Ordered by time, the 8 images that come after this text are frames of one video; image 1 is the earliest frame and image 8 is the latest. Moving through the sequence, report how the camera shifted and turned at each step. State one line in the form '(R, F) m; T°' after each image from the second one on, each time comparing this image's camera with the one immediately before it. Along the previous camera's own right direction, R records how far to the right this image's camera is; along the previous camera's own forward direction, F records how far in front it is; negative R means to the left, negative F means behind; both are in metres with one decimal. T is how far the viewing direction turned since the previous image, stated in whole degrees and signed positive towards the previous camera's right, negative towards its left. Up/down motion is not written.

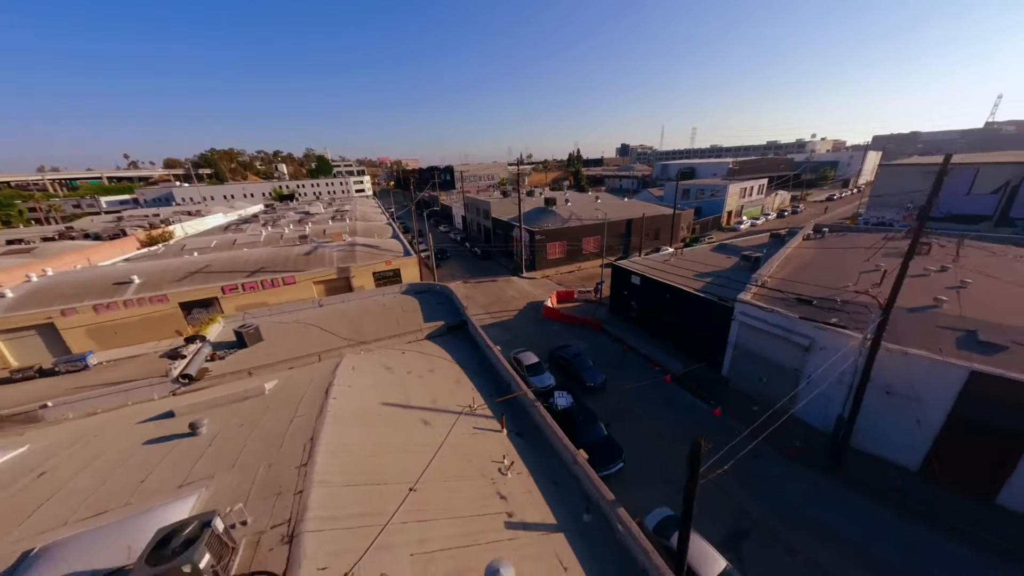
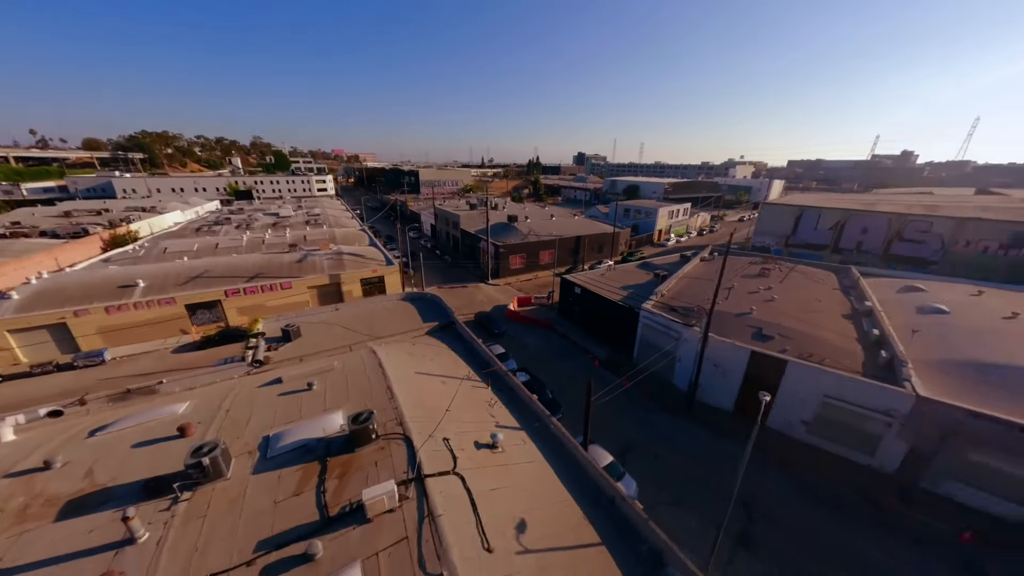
(-0.8, -4.0) m; +8°
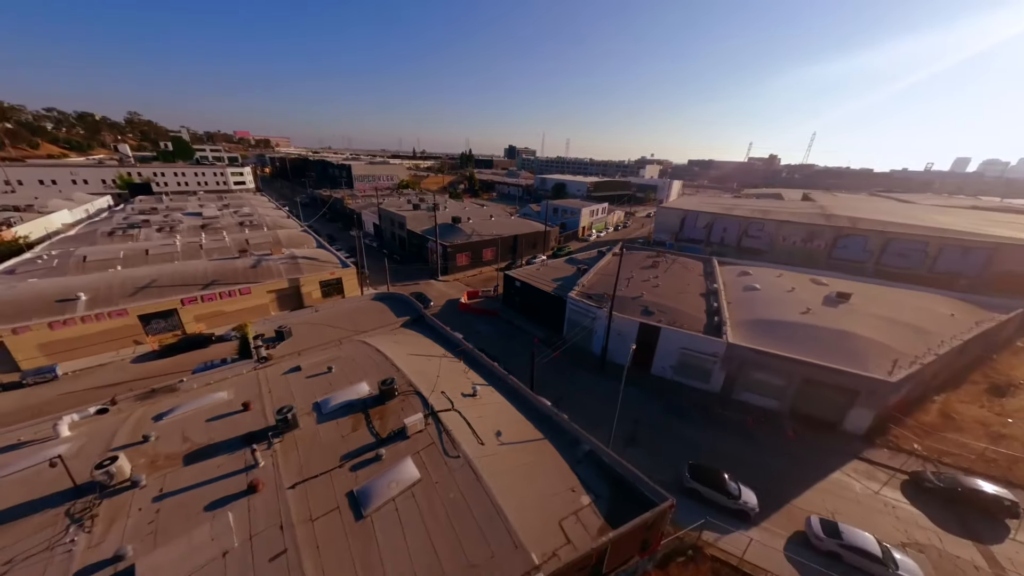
(-1.2, -3.7) m; +12°
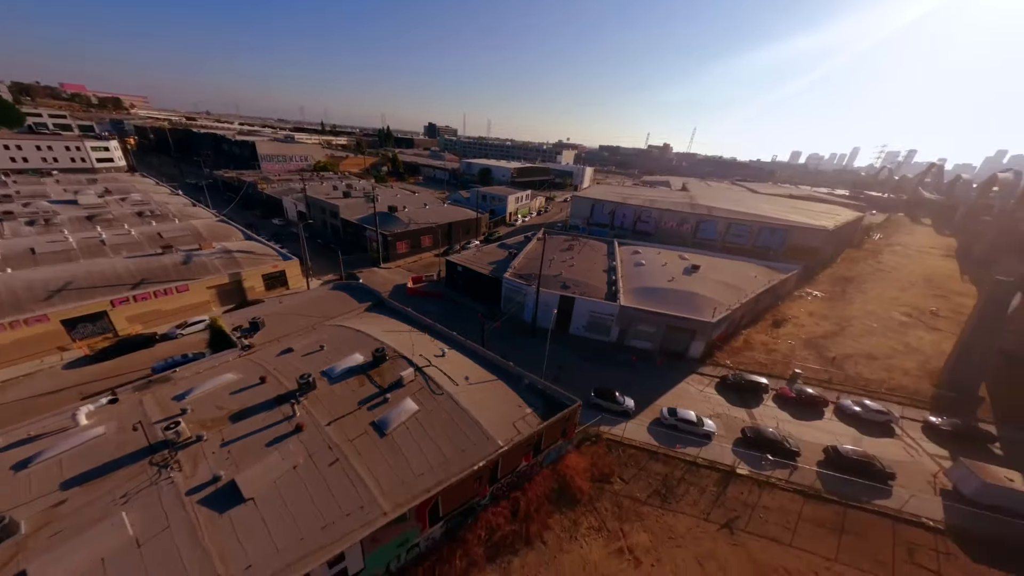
(-1.3, -3.8) m; +13°
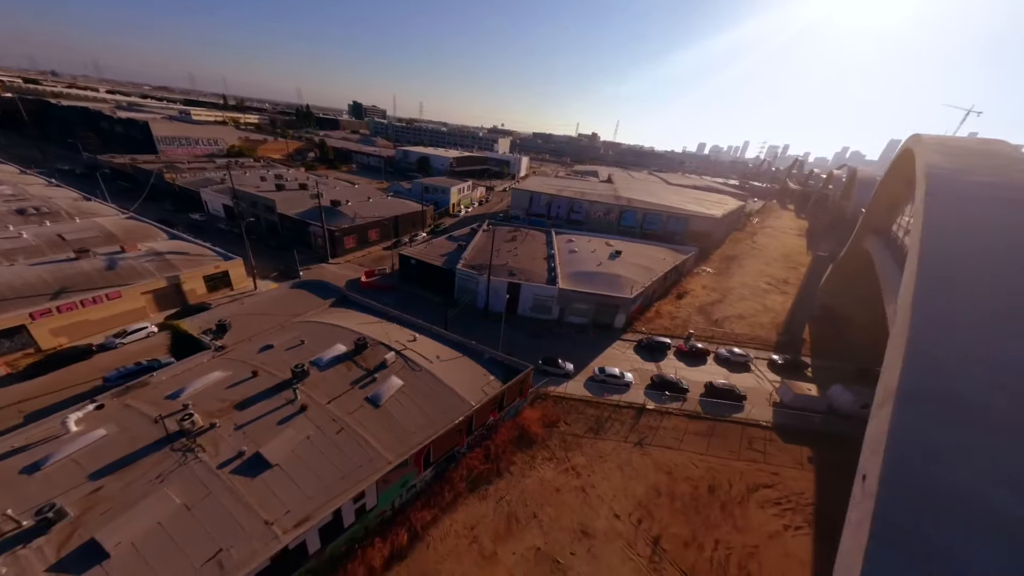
(-1.0, -2.8) m; +11°
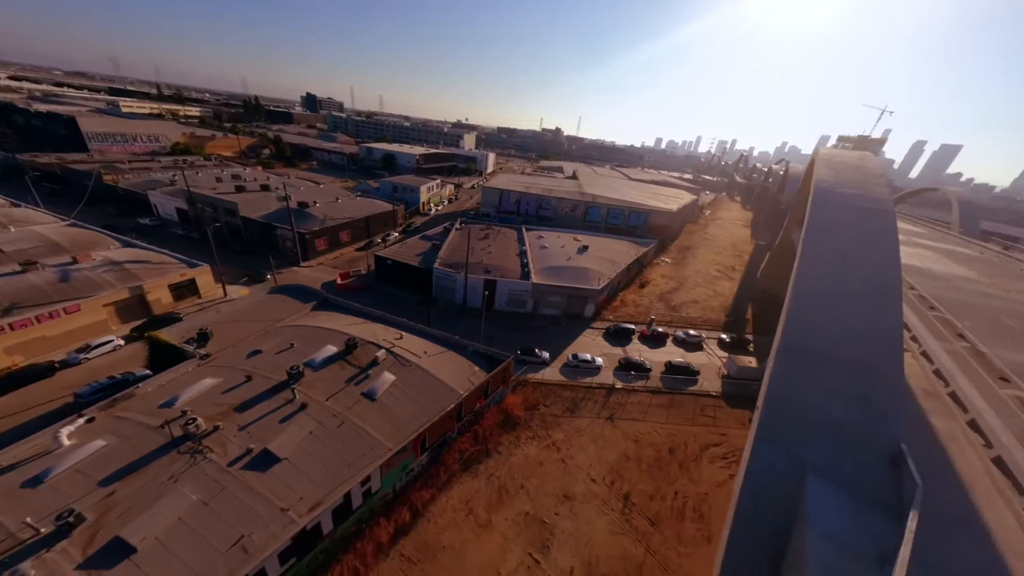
(-0.5, -1.4) m; +5°
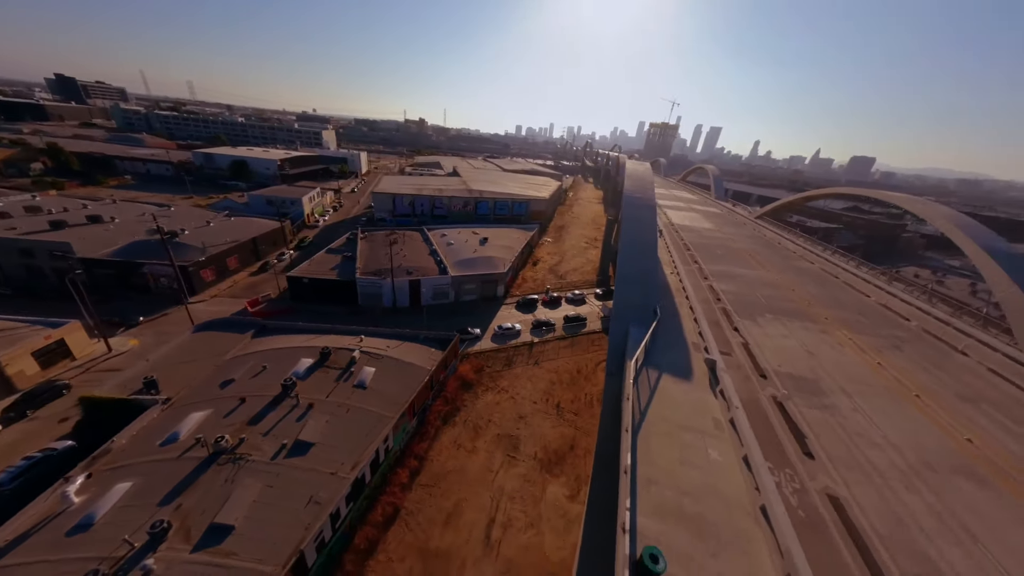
(-3.1, -4.8) m; +19°
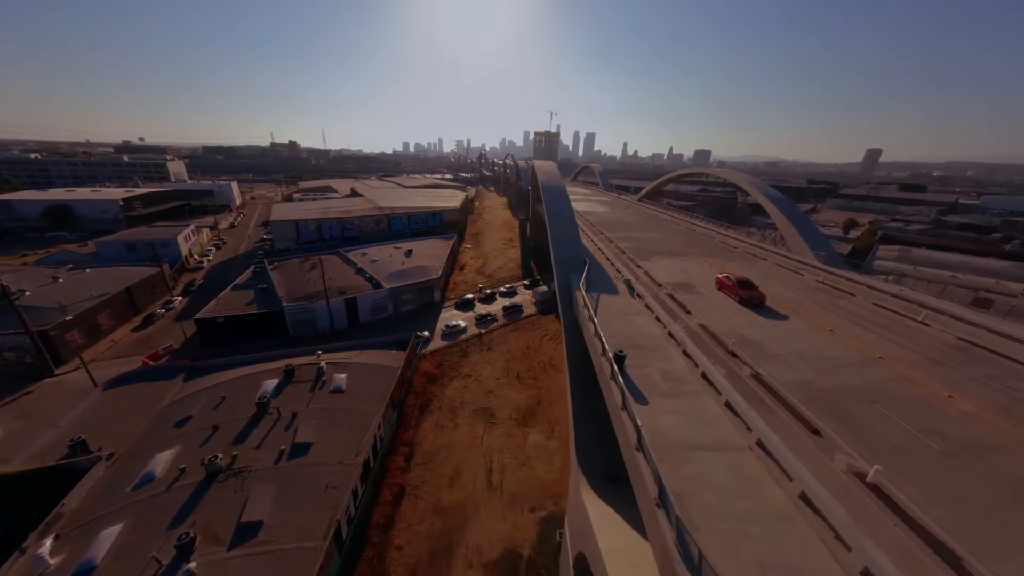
(-2.4, -2.7) m; +15°
